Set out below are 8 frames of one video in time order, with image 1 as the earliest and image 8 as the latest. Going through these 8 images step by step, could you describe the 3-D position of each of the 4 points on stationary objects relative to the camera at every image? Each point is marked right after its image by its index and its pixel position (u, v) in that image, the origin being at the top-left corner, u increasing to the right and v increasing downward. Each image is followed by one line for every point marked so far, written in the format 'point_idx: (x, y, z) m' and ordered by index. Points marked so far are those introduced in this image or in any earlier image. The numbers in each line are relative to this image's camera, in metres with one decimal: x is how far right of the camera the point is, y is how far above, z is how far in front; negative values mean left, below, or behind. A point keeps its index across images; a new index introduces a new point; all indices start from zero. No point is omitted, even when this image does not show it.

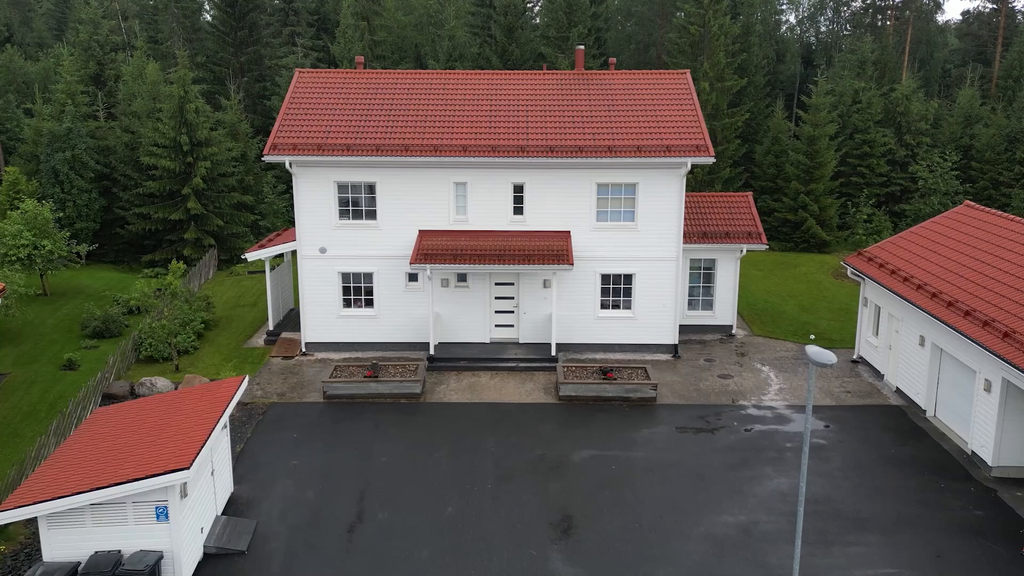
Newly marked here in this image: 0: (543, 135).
0: (+0.6, +3.2, +18.2) m
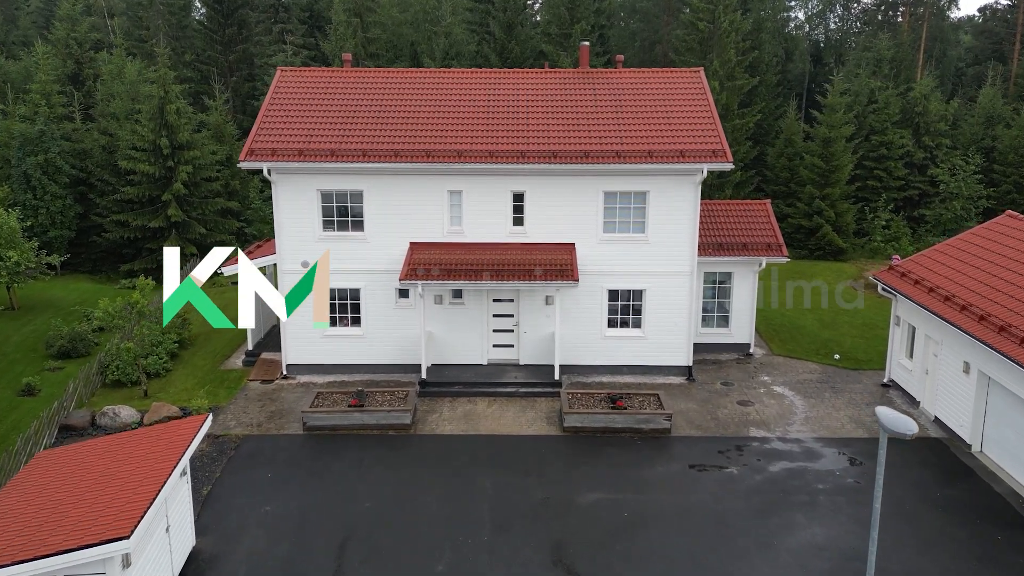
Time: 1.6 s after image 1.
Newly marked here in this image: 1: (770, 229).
0: (+0.6, +2.9, +16.6) m
1: (+5.4, +1.2, +18.4) m
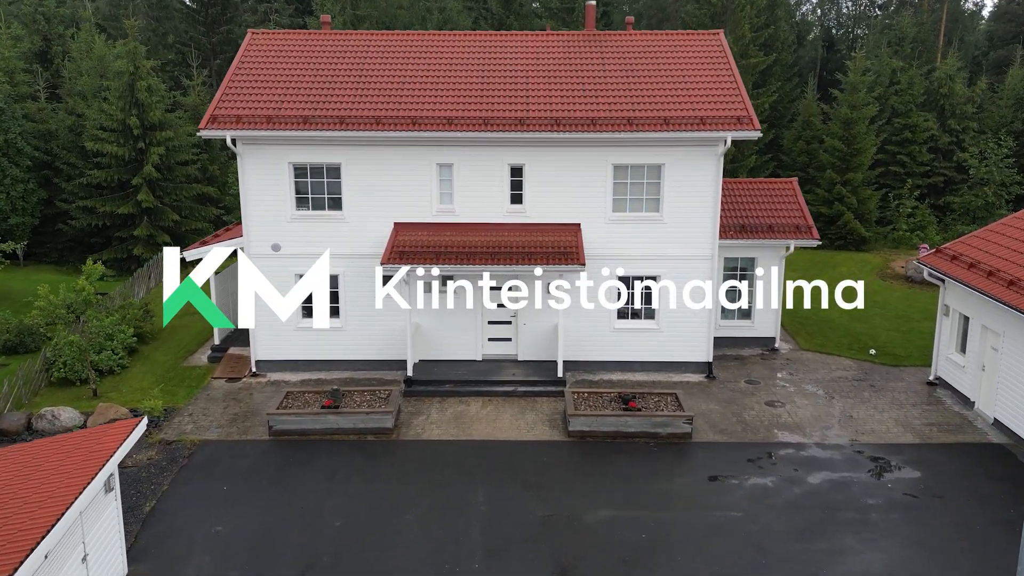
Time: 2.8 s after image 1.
0: (+0.6, +3.1, +14.7) m
1: (+5.4, +1.5, +16.5) m
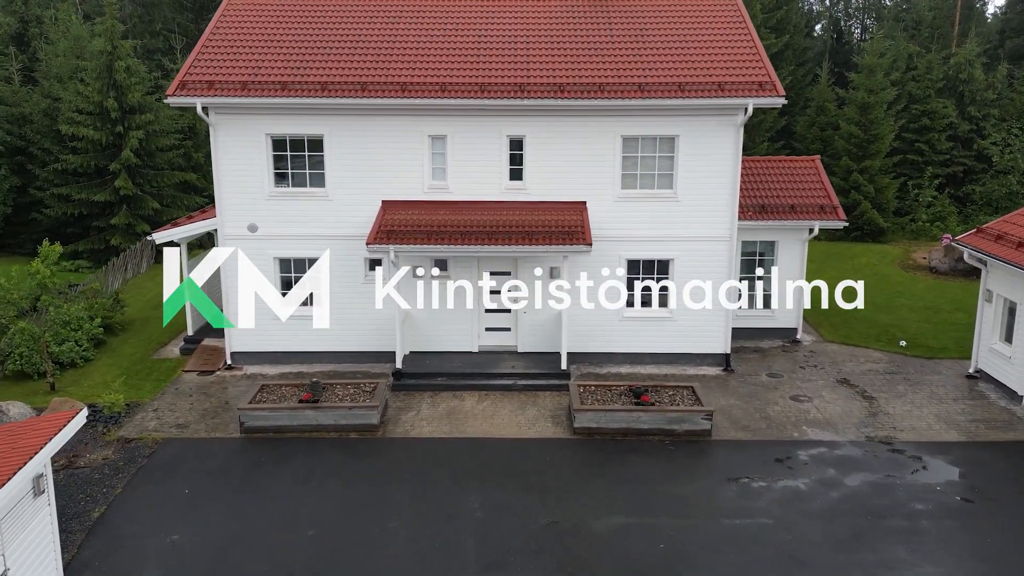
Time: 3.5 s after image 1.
0: (+0.6, +3.3, +13.4) m
1: (+5.4, +1.7, +15.2) m
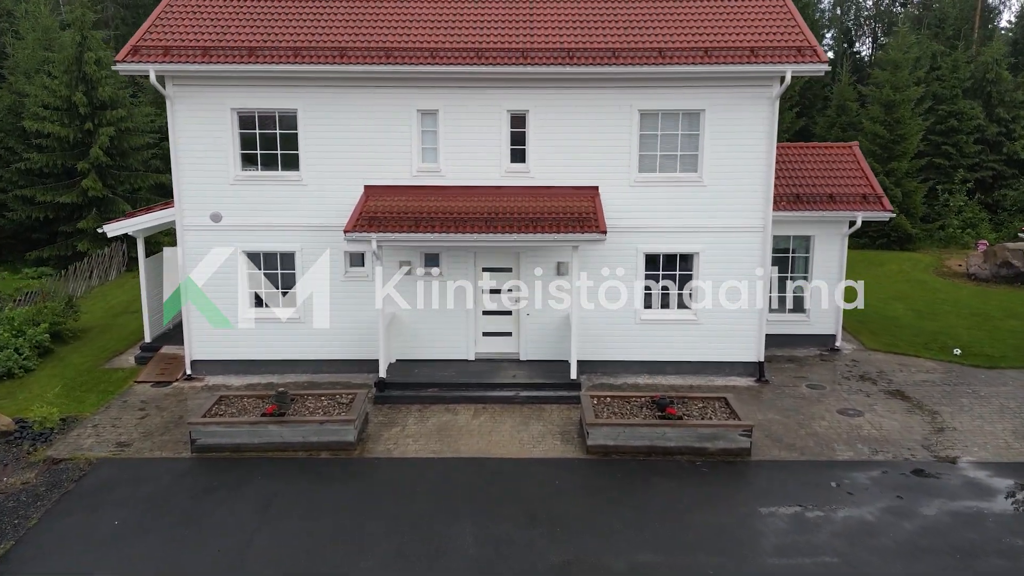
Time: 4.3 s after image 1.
0: (+0.6, +3.4, +11.7) m
1: (+5.4, +1.7, +13.5) m
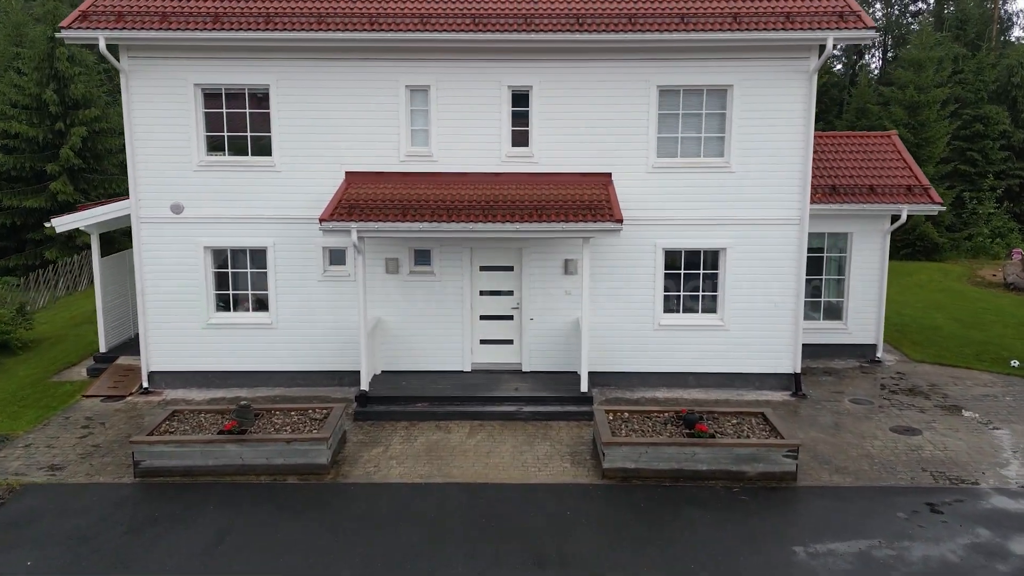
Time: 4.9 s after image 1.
0: (+0.6, +3.4, +10.4) m
1: (+5.4, +1.7, +12.0) m
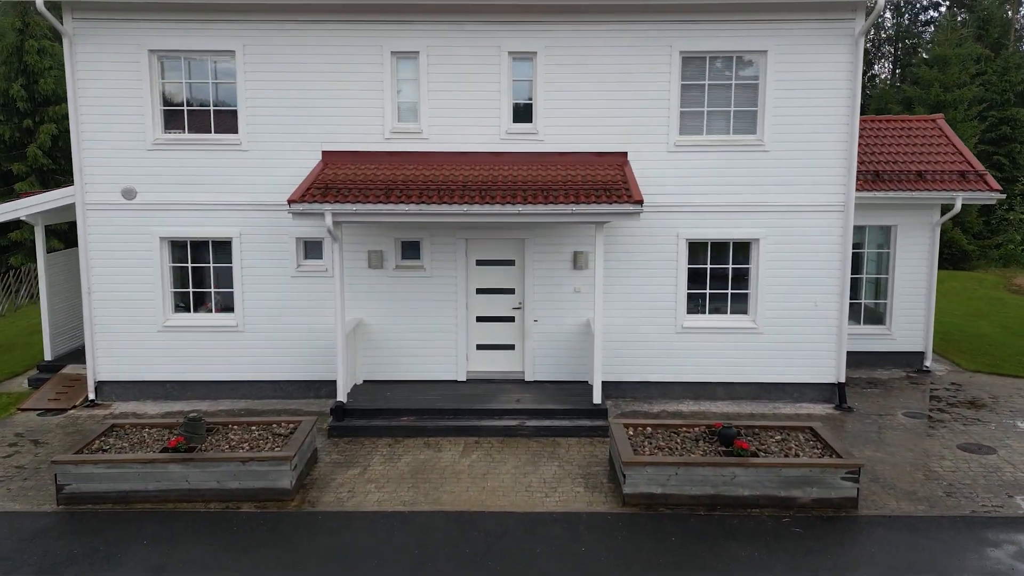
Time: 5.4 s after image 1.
0: (+0.6, +3.4, +9.1) m
1: (+5.4, +1.7, +10.7) m
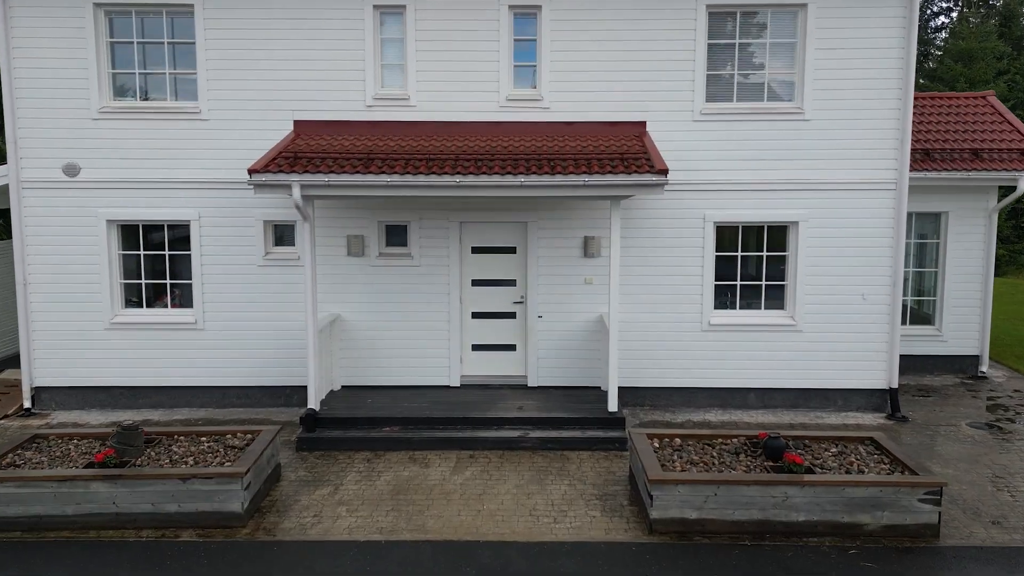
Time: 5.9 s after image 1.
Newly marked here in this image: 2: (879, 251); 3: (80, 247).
0: (+0.6, +3.5, +7.9) m
1: (+5.4, +1.7, +9.5) m
2: (+3.3, +0.3, +8.0) m
3: (-4.0, +0.4, +8.1) m
